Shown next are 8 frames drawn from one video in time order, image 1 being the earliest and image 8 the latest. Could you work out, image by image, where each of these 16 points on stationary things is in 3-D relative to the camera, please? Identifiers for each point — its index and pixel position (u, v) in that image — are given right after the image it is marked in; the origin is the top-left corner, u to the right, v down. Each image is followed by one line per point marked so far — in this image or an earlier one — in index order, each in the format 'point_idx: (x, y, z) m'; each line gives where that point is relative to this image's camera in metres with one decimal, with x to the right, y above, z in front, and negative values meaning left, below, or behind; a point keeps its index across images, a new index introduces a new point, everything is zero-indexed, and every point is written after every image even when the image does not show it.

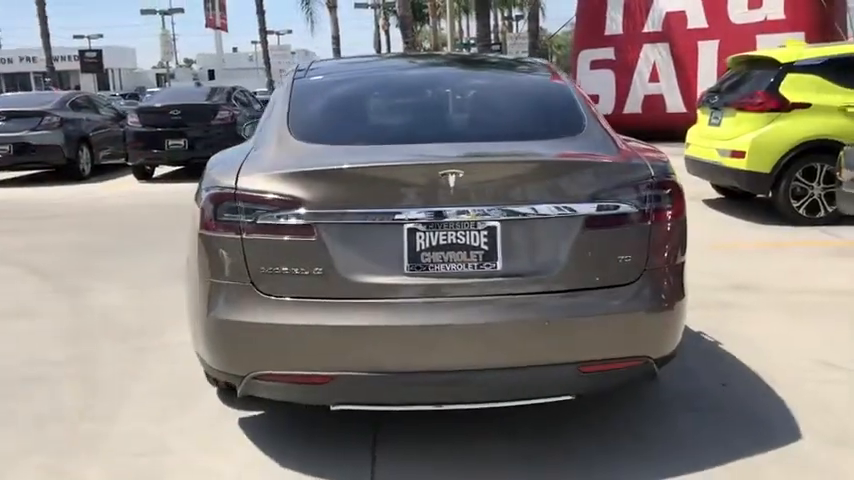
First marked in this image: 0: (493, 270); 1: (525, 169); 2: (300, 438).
0: (+0.3, -0.1, +3.4) m
1: (+0.4, +0.3, +3.4) m
2: (-0.5, -0.8, +3.9) m
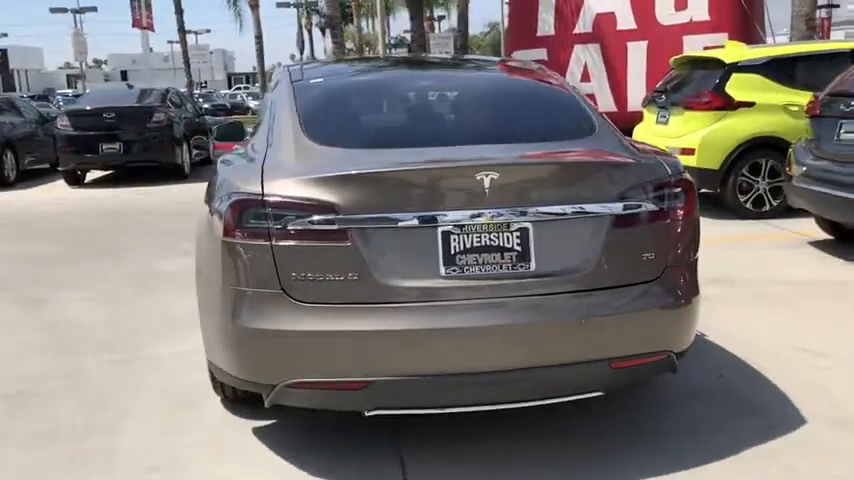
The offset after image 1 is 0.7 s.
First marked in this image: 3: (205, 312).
0: (+0.4, -0.1, +3.4) m
1: (+0.5, +0.3, +3.4) m
2: (-0.4, -0.8, +3.9) m
3: (-0.9, -0.3, +3.8) m
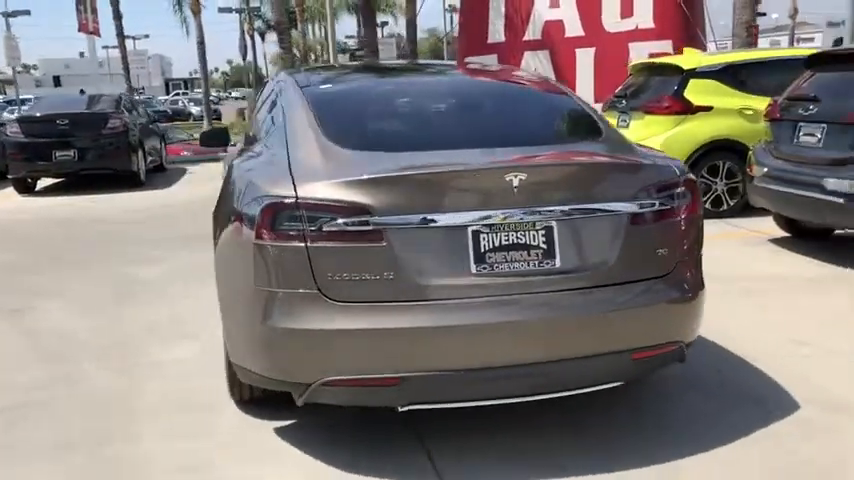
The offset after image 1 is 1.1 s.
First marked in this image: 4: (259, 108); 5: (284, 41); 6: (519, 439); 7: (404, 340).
0: (+0.5, -0.1, +3.6) m
1: (+0.6, +0.3, +3.6) m
2: (-0.3, -0.8, +4.0) m
3: (-0.8, -0.3, +3.9) m
4: (-0.9, +0.8, +5.7) m
5: (-2.6, +3.5, +16.6) m
6: (+0.4, -0.8, +4.0) m
7: (-0.1, -0.4, +3.4) m
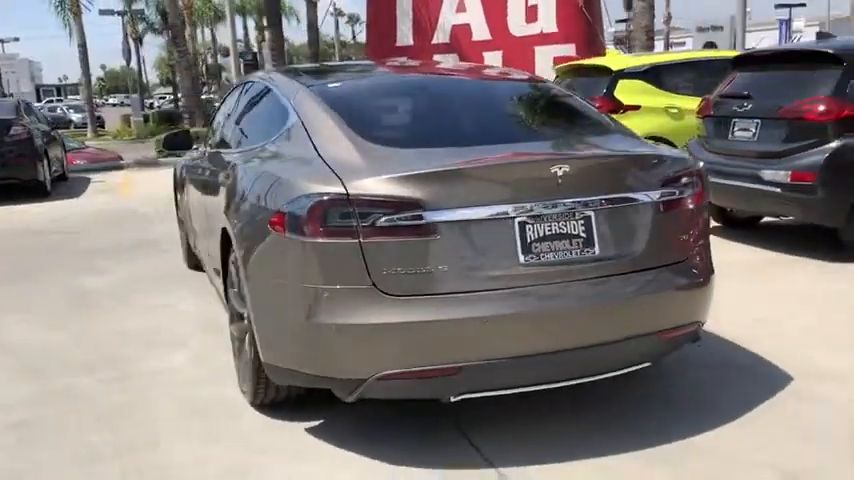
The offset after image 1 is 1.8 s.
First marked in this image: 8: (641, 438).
0: (+0.7, -0.1, +3.7) m
1: (+0.7, +0.3, +3.8) m
2: (-0.2, -0.8, +4.0) m
3: (-0.6, -0.3, +3.8) m
4: (-1.1, +0.8, +5.6) m
5: (-4.4, +3.4, +16.2) m
6: (+0.5, -0.8, +4.1) m
7: (+0.1, -0.3, +3.5) m
8: (+0.9, -0.8, +3.9) m
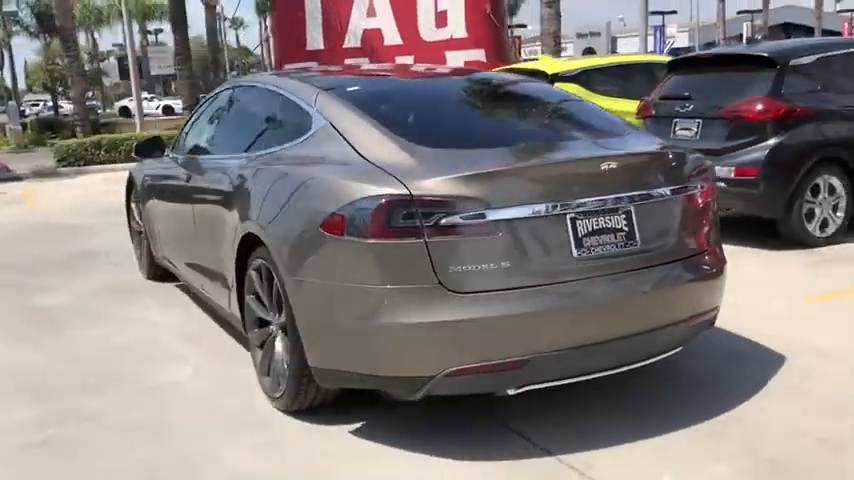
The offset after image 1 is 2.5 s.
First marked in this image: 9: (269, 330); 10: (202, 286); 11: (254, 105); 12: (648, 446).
0: (+0.8, 0.0, +3.9) m
1: (+0.9, +0.3, +4.0) m
2: (0.0, -0.8, +4.1) m
3: (-0.4, -0.3, +3.8) m
4: (-1.2, +0.8, +5.5) m
5: (-6.0, +3.1, +15.5) m
6: (+0.7, -0.8, +4.3) m
7: (+0.4, -0.3, +3.6) m
8: (+1.1, -0.8, +4.1) m
9: (-0.7, -0.4, +4.4) m
10: (-1.3, -0.3, +5.6) m
11: (-1.0, +0.7, +5.1) m
12: (+0.9, -0.8, +3.8) m
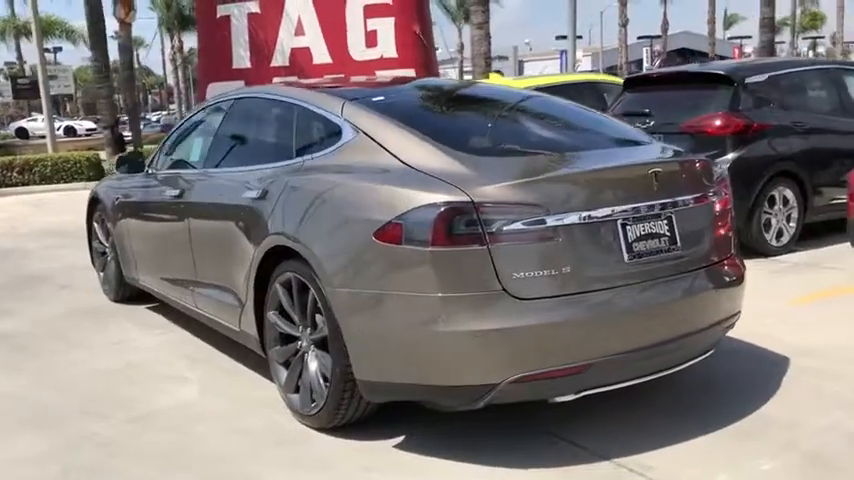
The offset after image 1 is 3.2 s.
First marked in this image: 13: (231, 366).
0: (+1.0, -0.1, +4.0) m
1: (+1.1, +0.3, +4.1) m
2: (+0.2, -0.9, +4.0) m
3: (-0.2, -0.4, +3.7) m
4: (-1.2, +0.7, +5.3) m
5: (-7.3, +2.7, +14.7) m
6: (+0.8, -0.8, +4.3) m
7: (+0.6, -0.3, +3.6) m
8: (+1.3, -0.8, +4.2) m
9: (-0.6, -0.5, +4.2) m
10: (-1.4, -0.4, +5.4) m
11: (-0.9, +0.7, +5.0) m
12: (+1.1, -0.9, +3.8) m
13: (-1.1, -0.7, +5.1) m
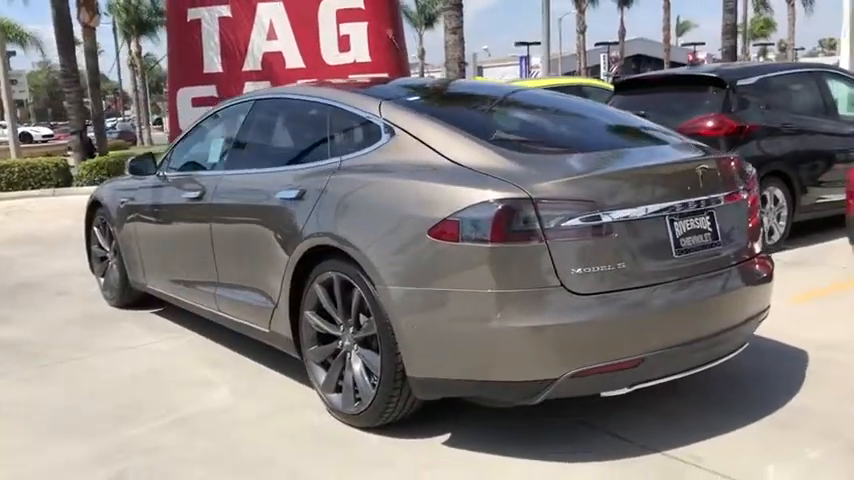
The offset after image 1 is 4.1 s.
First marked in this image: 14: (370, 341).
0: (+1.2, 0.0, +4.1) m
1: (+1.2, +0.3, +4.2) m
2: (+0.4, -0.8, +4.1) m
3: (0.0, -0.4, +3.7) m
4: (-1.1, +0.6, +5.3) m
5: (-7.7, +2.6, +14.3) m
6: (+1.0, -0.8, +4.4) m
7: (+0.8, -0.3, +3.7) m
8: (+1.5, -0.8, +4.3) m
9: (-0.4, -0.5, +4.2) m
10: (-1.2, -0.4, +5.3) m
11: (-0.8, +0.7, +5.0) m
12: (+1.3, -0.8, +3.9) m
13: (-0.9, -0.7, +5.1) m
14: (-0.2, -0.4, +4.0) m
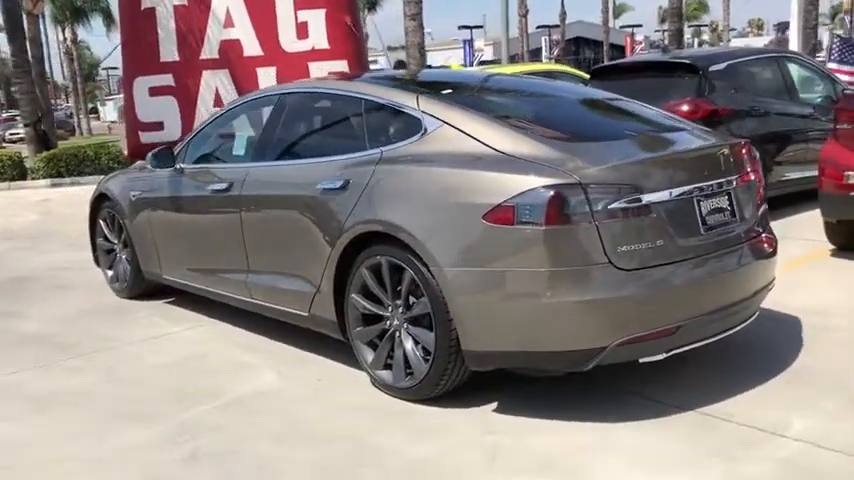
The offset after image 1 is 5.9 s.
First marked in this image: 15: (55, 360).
0: (+1.4, +0.1, +4.5) m
1: (+1.4, +0.4, +4.5) m
2: (+0.6, -0.8, +4.4) m
3: (+0.2, -0.3, +4.0) m
4: (-1.0, +0.7, +5.5) m
5: (-8.4, +2.6, +13.9) m
6: (+1.2, -0.7, +4.8) m
7: (+1.0, -0.2, +4.1) m
8: (+1.7, -0.7, +4.7) m
9: (-0.2, -0.4, +4.5) m
10: (-1.1, -0.3, +5.5) m
11: (-0.7, +0.7, +5.2) m
12: (+1.6, -0.7, +4.3) m
13: (-0.8, -0.6, +5.3) m
14: (0.0, -0.4, +4.3) m
15: (-2.1, -0.7, +5.3) m
